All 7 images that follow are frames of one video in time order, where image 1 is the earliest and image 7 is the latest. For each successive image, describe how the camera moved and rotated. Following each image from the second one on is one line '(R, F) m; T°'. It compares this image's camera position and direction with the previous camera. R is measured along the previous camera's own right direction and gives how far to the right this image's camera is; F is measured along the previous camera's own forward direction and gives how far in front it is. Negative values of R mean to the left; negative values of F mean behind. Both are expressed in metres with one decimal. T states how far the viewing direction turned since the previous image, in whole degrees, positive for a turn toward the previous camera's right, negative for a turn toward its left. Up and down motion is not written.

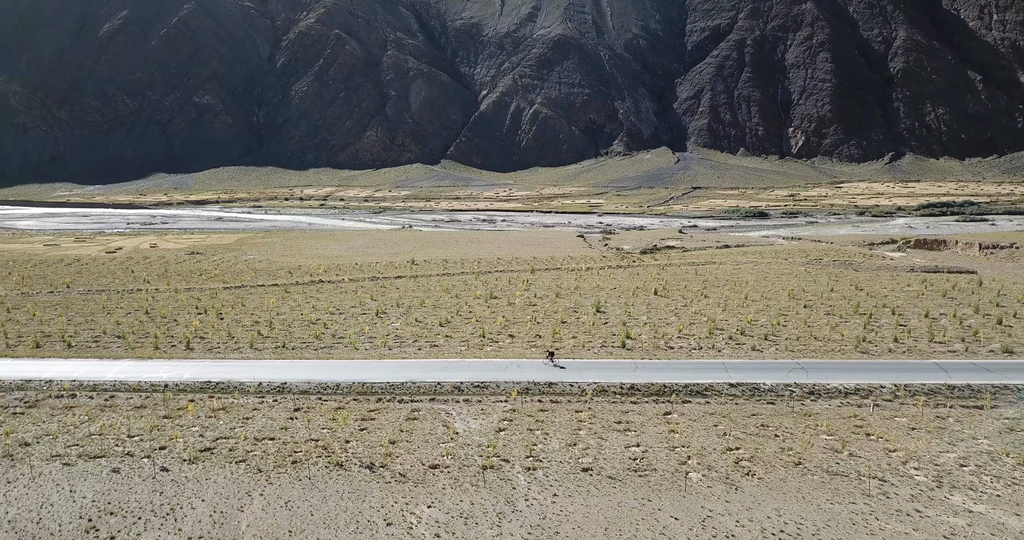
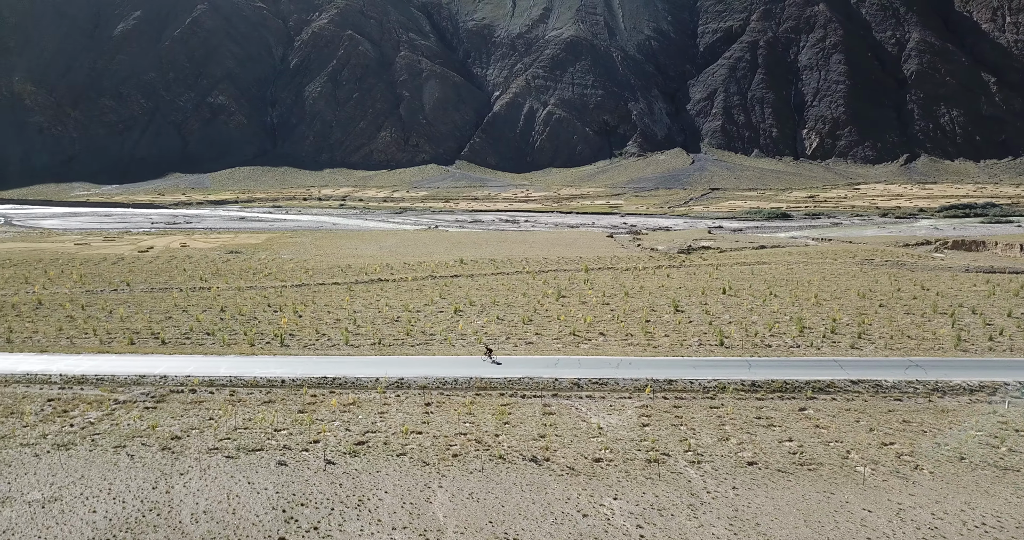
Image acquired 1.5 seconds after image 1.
(-2.1, -0.1) m; 0°
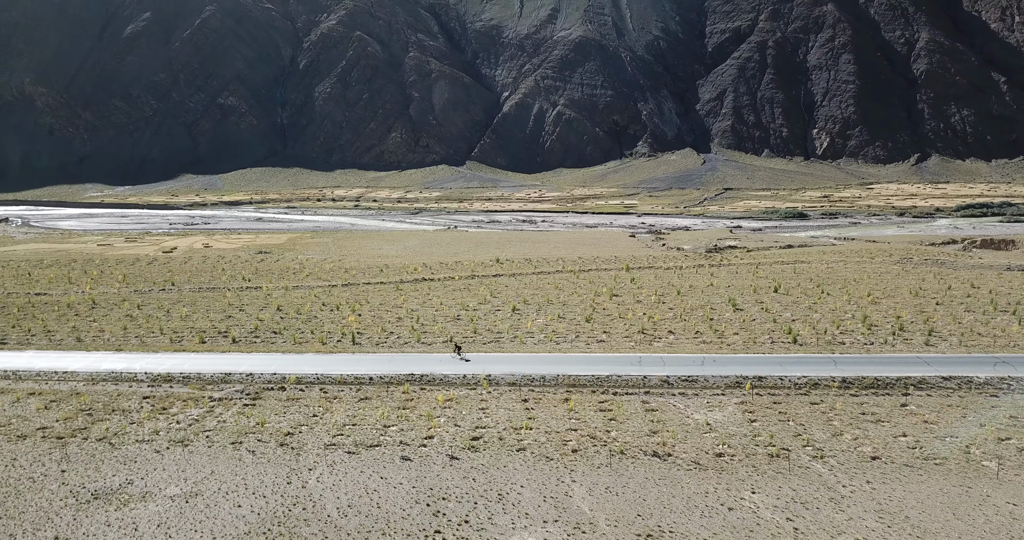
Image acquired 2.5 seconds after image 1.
(-1.6, -0.1) m; 0°
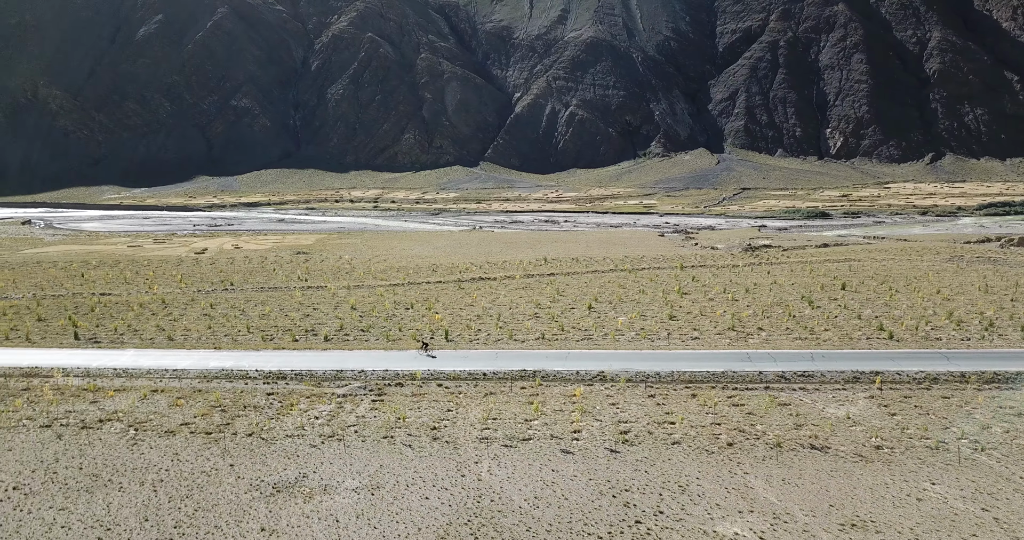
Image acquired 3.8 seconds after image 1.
(-2.1, -0.1) m; 0°
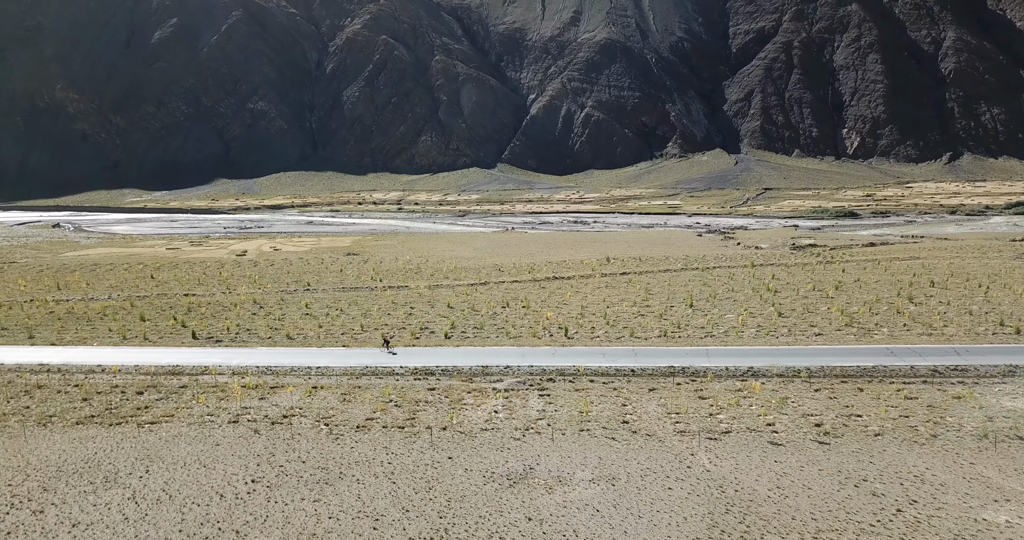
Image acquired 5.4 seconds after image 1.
(-2.8, -0.1) m; 0°
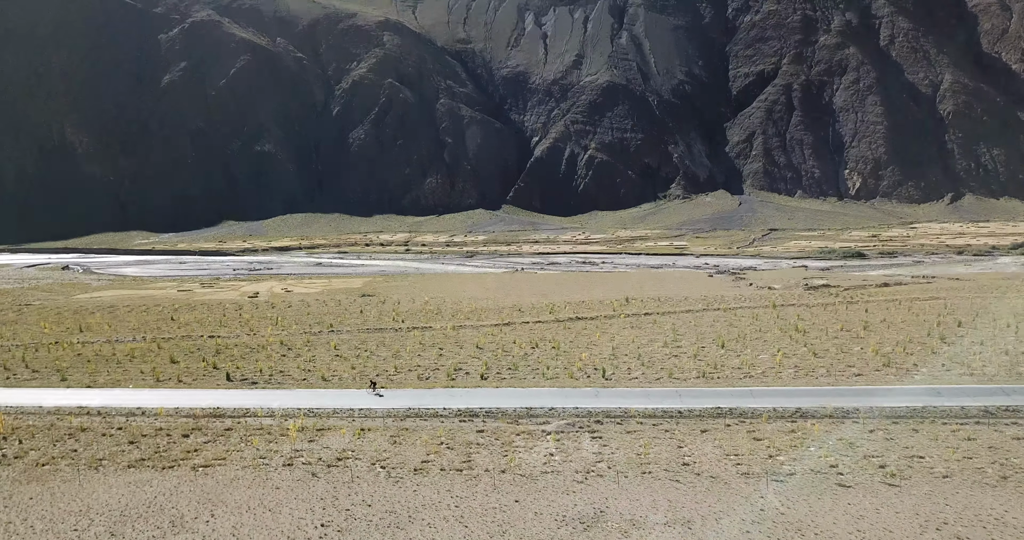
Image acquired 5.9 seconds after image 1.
(-0.9, 0.0) m; 0°
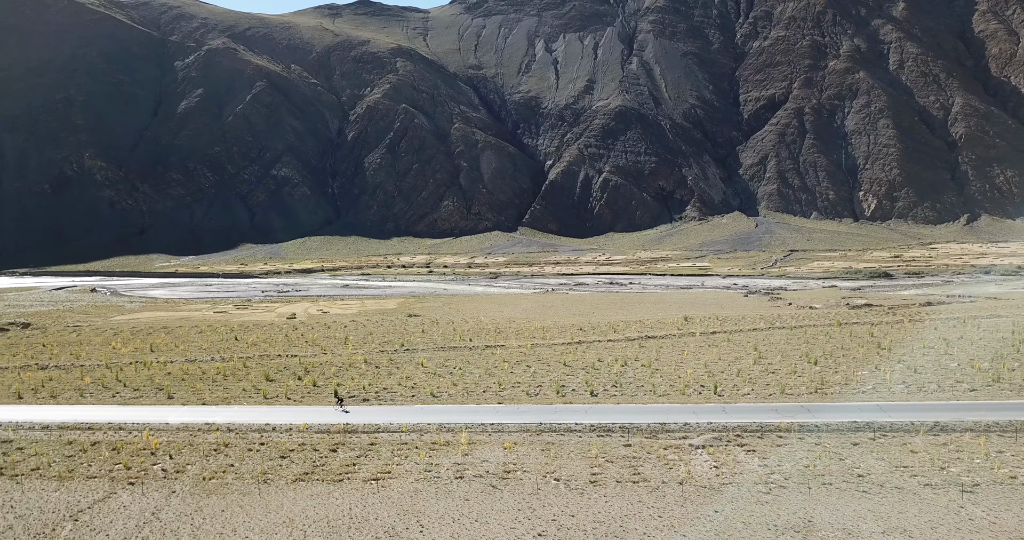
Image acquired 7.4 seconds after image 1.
(-2.6, -0.1) m; 0°
